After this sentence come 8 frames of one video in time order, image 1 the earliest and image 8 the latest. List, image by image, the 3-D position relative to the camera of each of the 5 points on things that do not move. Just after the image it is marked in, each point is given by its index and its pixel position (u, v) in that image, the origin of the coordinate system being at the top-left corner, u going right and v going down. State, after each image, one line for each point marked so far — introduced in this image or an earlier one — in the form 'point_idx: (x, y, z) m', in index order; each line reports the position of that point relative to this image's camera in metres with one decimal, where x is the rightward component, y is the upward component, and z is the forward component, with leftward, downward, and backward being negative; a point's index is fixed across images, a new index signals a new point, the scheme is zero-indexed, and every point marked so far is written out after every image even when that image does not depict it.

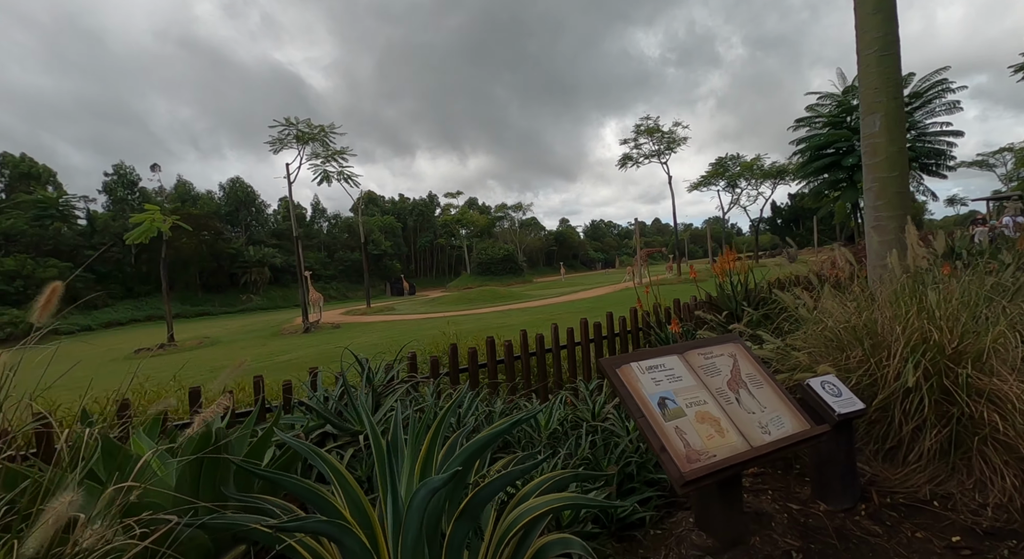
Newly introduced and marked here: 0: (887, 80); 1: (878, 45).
0: (+3.2, +1.7, +5.0) m
1: (+3.2, +2.0, +5.1) m
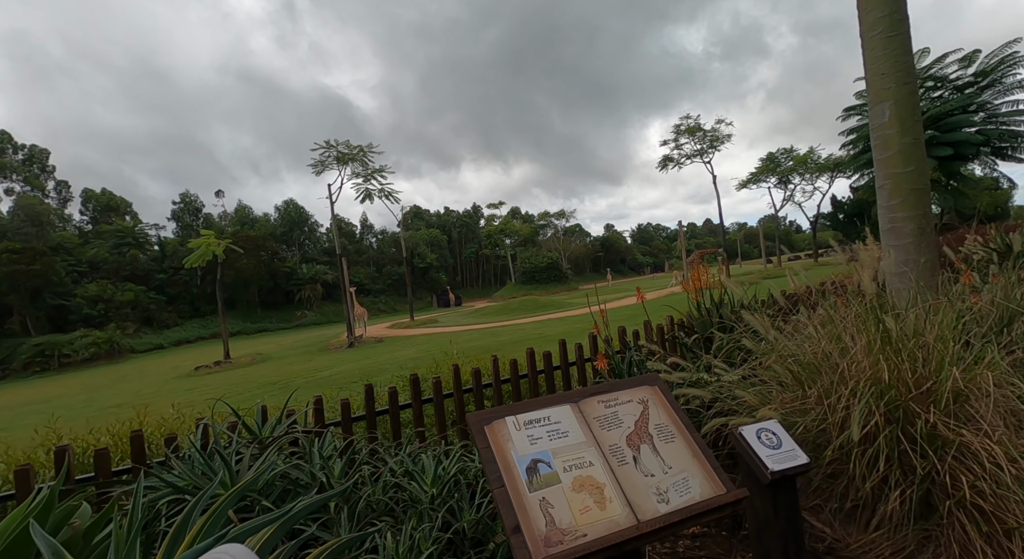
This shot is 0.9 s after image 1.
0: (+2.9, +1.6, +4.4) m
1: (+2.8, +1.9, +4.5) m
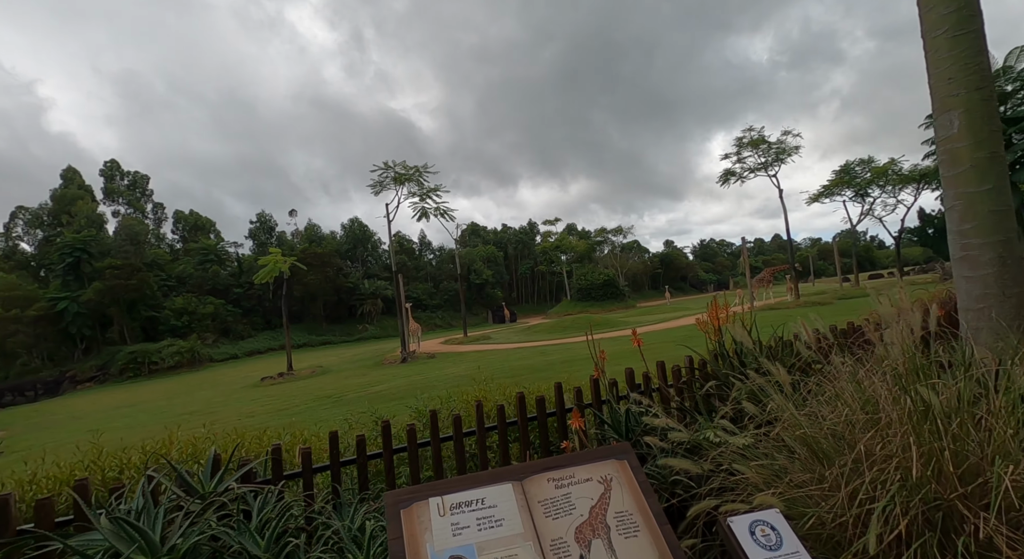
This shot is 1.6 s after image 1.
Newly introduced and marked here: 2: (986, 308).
0: (+2.9, +1.4, +3.9) m
1: (+2.9, +1.7, +3.9) m
2: (+3.0, -0.2, +3.8) m
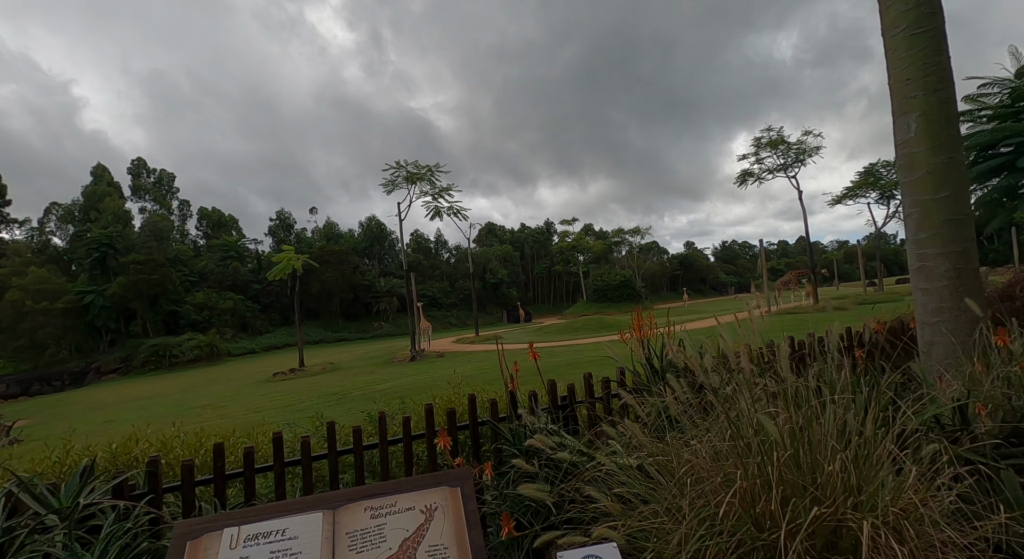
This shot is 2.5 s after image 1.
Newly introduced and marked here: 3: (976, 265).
0: (+2.5, +1.3, +3.6) m
1: (+2.5, +1.6, +3.7) m
2: (+2.6, -0.3, +3.6) m
3: (+2.8, +0.1, +3.5) m
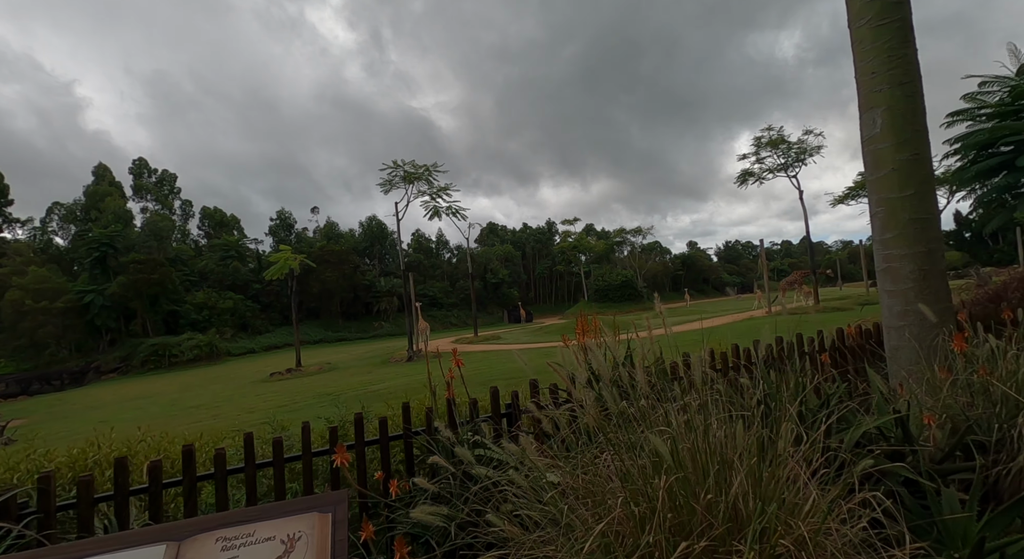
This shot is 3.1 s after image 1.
0: (+2.2, +1.3, +3.5) m
1: (+2.2, +1.6, +3.5) m
2: (+2.3, -0.3, +3.4) m
3: (+2.5, +0.1, +3.4) m
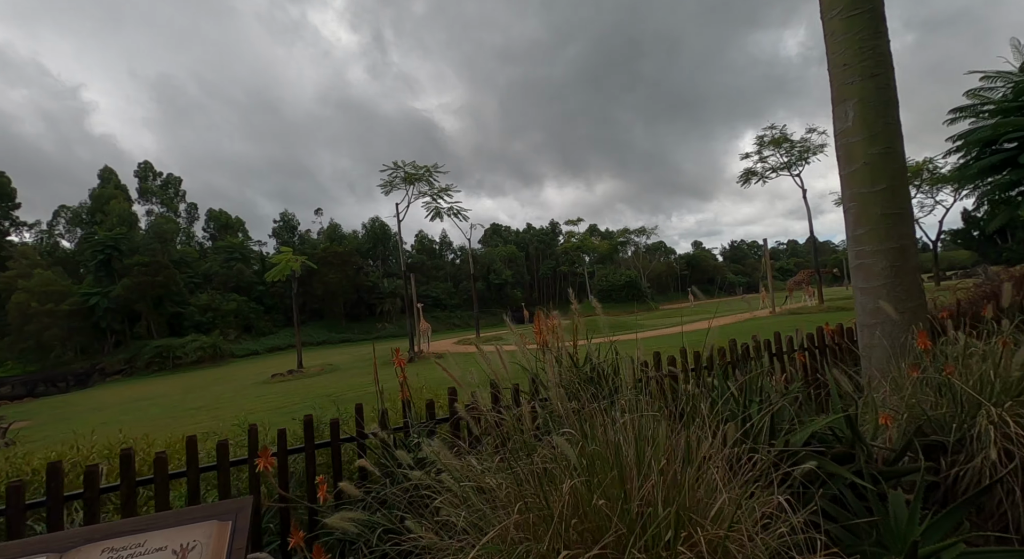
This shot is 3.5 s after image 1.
0: (+2.0, +1.3, +3.4) m
1: (+1.9, +1.6, +3.4) m
2: (+2.1, -0.3, +3.3) m
3: (+2.2, +0.1, +3.3) m
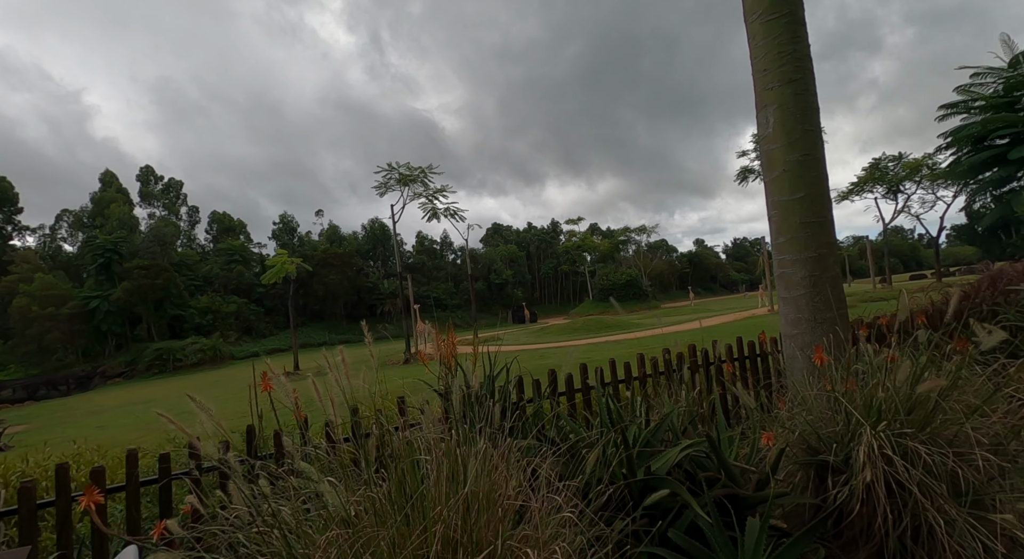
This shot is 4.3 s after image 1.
0: (+1.5, +1.3, +3.3) m
1: (+1.4, +1.6, +3.4) m
2: (+1.6, -0.3, +3.3) m
3: (+1.8, 0.0, +3.2) m
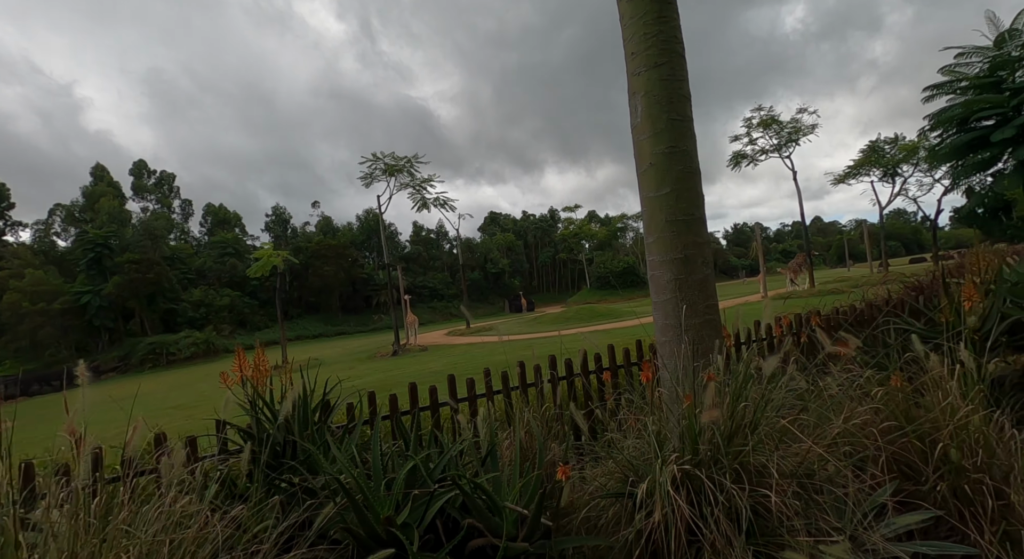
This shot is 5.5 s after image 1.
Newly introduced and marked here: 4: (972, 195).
0: (+0.7, +1.2, +3.0) m
1: (+0.6, +1.6, +3.1) m
2: (+0.8, -0.3, +3.0) m
3: (+1.0, 0.0, +2.9) m
4: (+12.0, +2.2, +15.6) m
